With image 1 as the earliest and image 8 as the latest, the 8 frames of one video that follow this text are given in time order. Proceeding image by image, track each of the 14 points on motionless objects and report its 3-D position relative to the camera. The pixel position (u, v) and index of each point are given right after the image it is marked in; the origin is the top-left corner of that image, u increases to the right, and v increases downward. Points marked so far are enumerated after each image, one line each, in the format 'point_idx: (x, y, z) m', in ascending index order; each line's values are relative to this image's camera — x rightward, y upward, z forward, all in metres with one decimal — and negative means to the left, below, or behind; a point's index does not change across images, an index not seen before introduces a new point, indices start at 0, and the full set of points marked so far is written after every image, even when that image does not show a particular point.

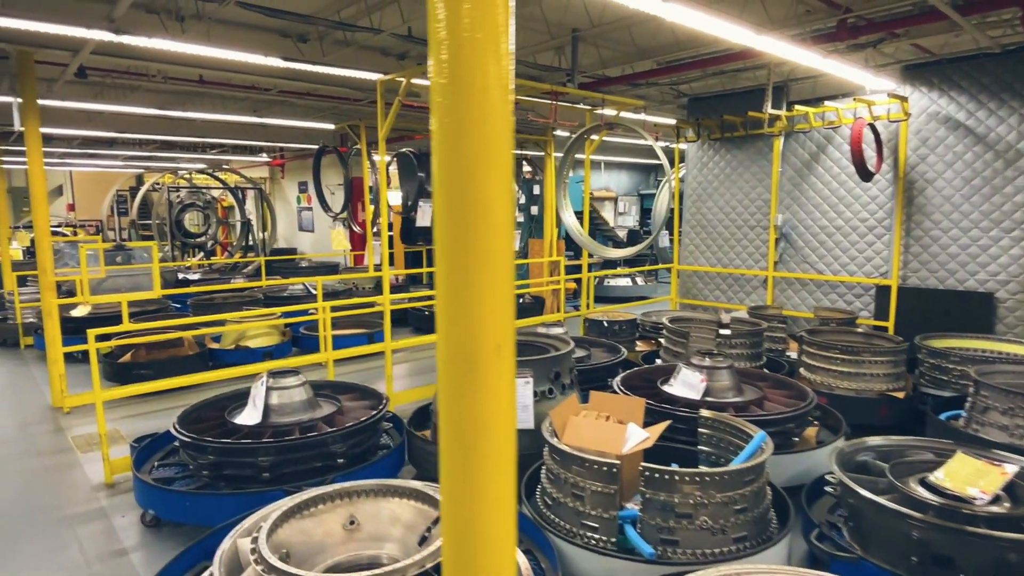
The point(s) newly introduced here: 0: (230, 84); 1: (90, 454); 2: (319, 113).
0: (-3.0, +2.1, +6.6) m
1: (-2.7, -1.0, +4.0) m
2: (-2.6, +2.3, +8.3) m
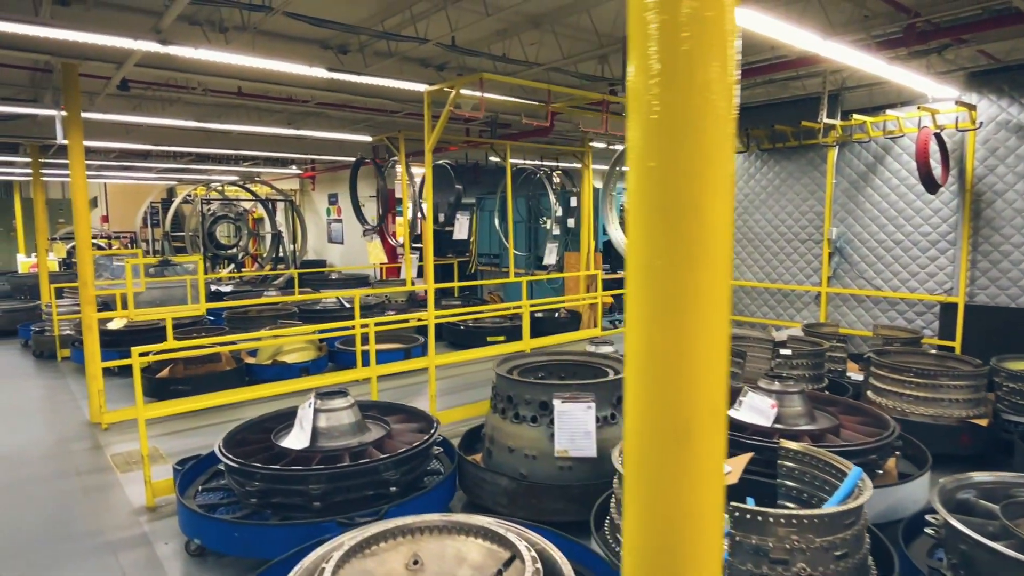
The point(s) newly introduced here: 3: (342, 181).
0: (-2.5, +2.0, +6.5) m
1: (-2.3, -1.1, +3.8) m
2: (-2.1, +2.1, +8.2) m
3: (-3.5, +2.2, +12.9) m
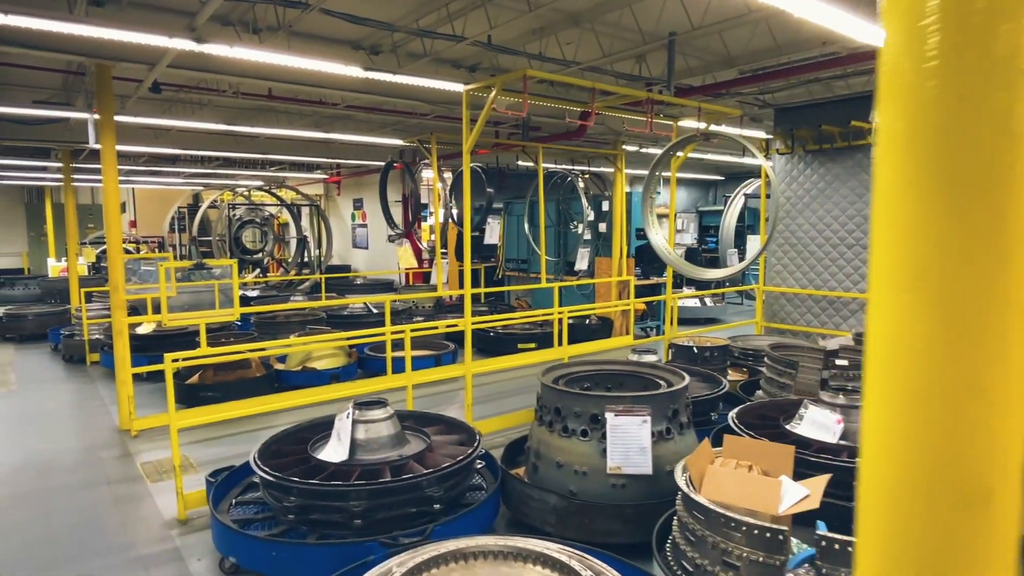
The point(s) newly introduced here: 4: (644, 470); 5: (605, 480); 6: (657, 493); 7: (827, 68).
0: (-2.2, +2.0, +6.5) m
1: (-2.1, -1.2, +3.7) m
2: (-1.7, +2.1, +8.2) m
3: (-3.0, +2.1, +12.9) m
4: (+0.6, -0.8, +2.8) m
5: (+0.4, -0.9, +2.8) m
6: (+0.7, -0.9, +2.8) m
7: (+2.6, +1.8, +5.1) m
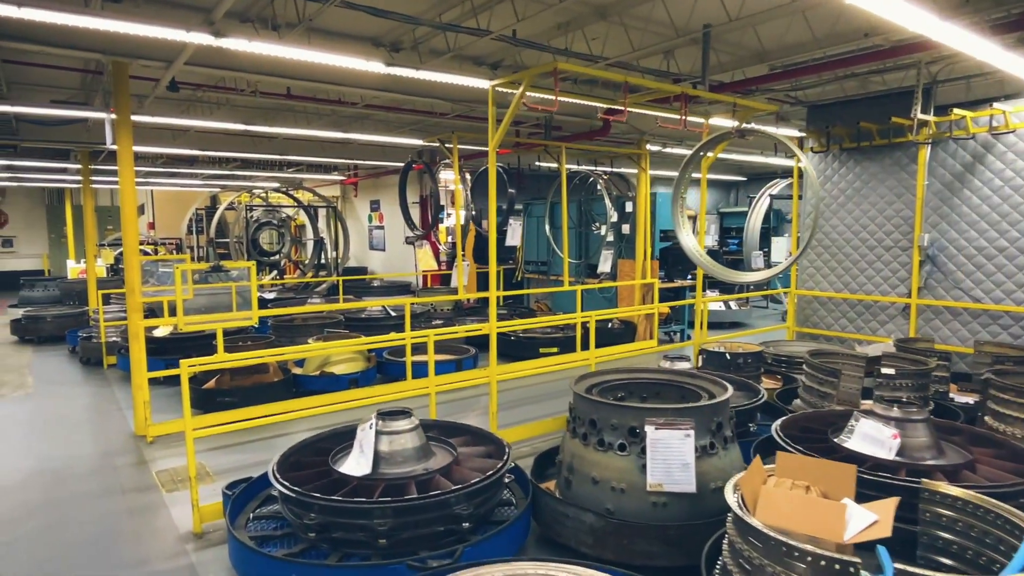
0: (-2.0, +1.9, +6.3) m
1: (-1.9, -1.2, +3.6) m
2: (-1.4, +2.0, +8.0) m
3: (-2.6, +2.1, +12.8) m
4: (+0.7, -0.8, +2.6) m
5: (+0.6, -0.9, +2.6) m
6: (+0.8, -0.9, +2.6) m
7: (+2.8, +1.8, +4.9) m
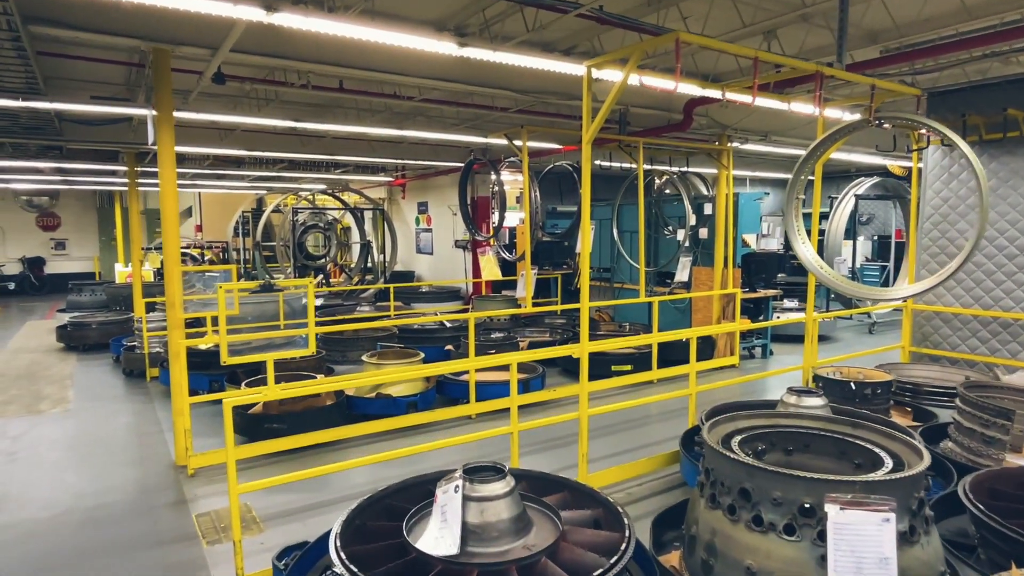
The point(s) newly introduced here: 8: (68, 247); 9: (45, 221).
0: (-1.3, +1.8, +5.8) m
1: (-1.4, -1.3, +3.1) m
2: (-0.7, +1.9, +7.5) m
3: (-1.6, +2.0, +12.3) m
4: (+1.1, -0.9, +1.9) m
5: (+1.0, -1.0, +2.0) m
6: (+1.2, -1.0, +2.0) m
7: (+3.3, +1.6, +4.1) m
8: (-11.4, +1.1, +16.1) m
9: (-11.7, +1.7, +15.7) m
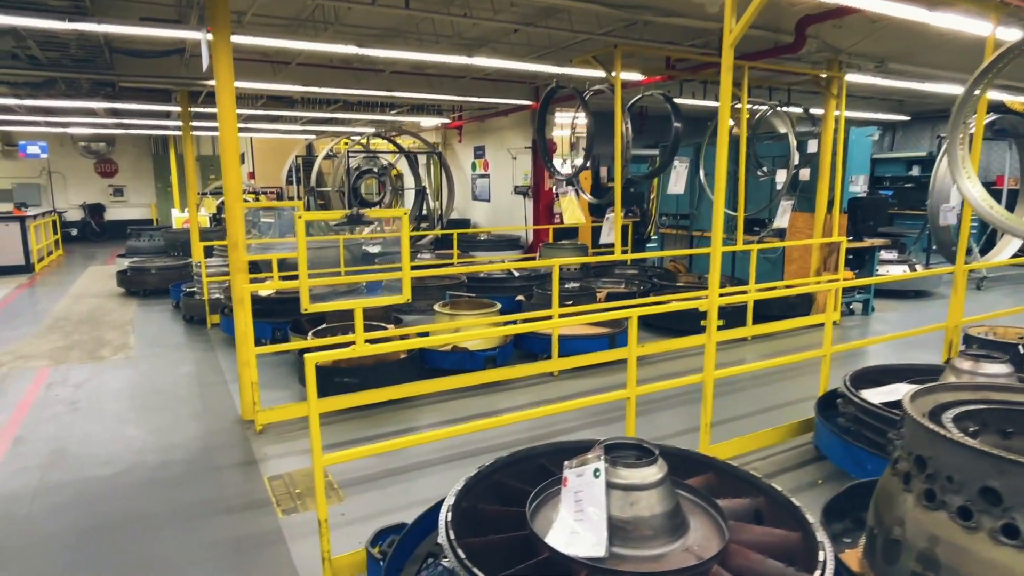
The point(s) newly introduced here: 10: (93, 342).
0: (-0.6, +2.3, +5.2) m
1: (-0.9, -1.0, +2.7) m
2: (+0.2, +2.5, +6.8) m
3: (-0.4, +2.9, +11.7) m
4: (+1.6, -0.8, +1.4) m
5: (+1.4, -0.8, +1.4) m
6: (+1.6, -0.9, +1.4) m
7: (+3.9, +1.9, +3.2) m
8: (-9.9, +2.4, +16.1) m
9: (-10.3, +3.0, +15.8) m
10: (-3.8, -0.5, +5.8) m
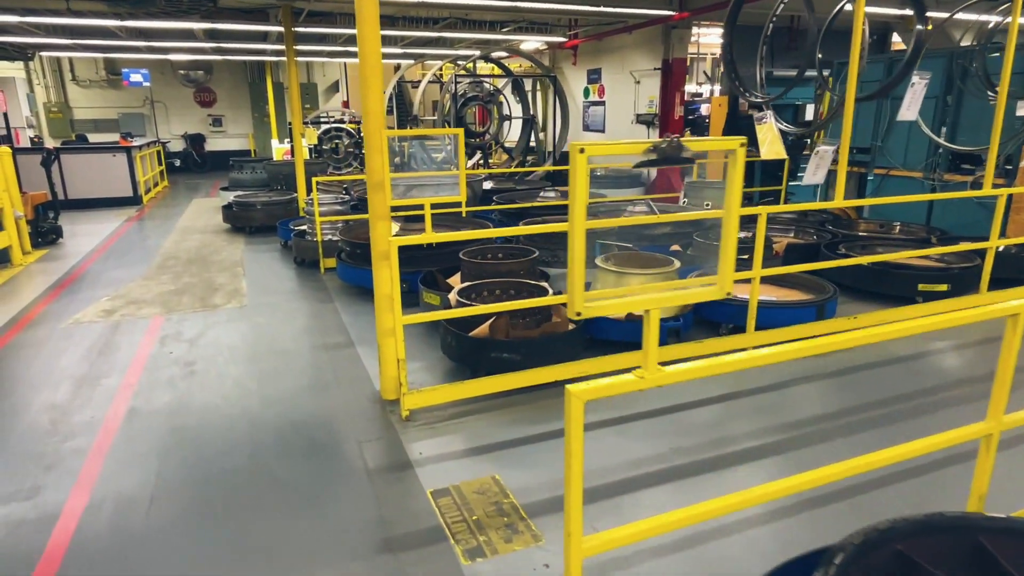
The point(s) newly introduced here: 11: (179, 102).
0: (+0.6, +2.6, +4.1) m
1: (-0.1, -0.9, +2.0) m
2: (+1.6, +3.0, +5.5) m
3: (+1.6, +3.9, +10.4) m
4: (+2.2, -0.9, +0.3) m
5: (+2.1, -0.9, +0.4) m
6: (+2.3, -1.0, +0.4) m
7: (+4.8, +1.9, +1.6) m
8: (-7.3, +4.2, +16.0) m
9: (-7.7, +4.7, +15.6) m
10: (-2.6, 0.0, +5.3) m
11: (-8.2, +4.6, +15.4) m
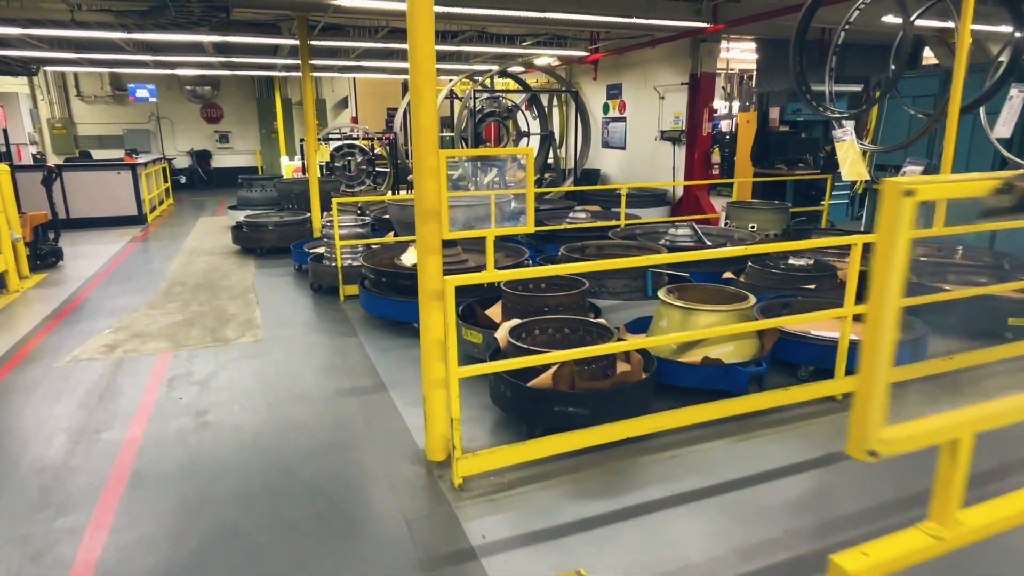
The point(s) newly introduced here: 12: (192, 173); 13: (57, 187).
0: (+0.9, +2.4, +3.7) m
1: (+0.2, -1.0, +1.6) m
2: (+1.9, +2.8, +5.2) m
3: (+1.9, +3.5, +10.0) m
4: (+2.5, -1.0, -0.1) m
5: (+2.3, -1.0, 0.0) m
6: (+2.6, -1.1, -0.1) m
7: (+5.1, +1.8, +1.2) m
8: (-7.0, +3.7, +15.7) m
9: (-7.4, +4.3, +15.3) m
10: (-2.3, -0.2, +4.9) m
11: (-7.9, +4.1, +15.1) m
12: (-7.6, +2.7, +14.9) m
13: (-6.4, +1.4, +8.8) m
